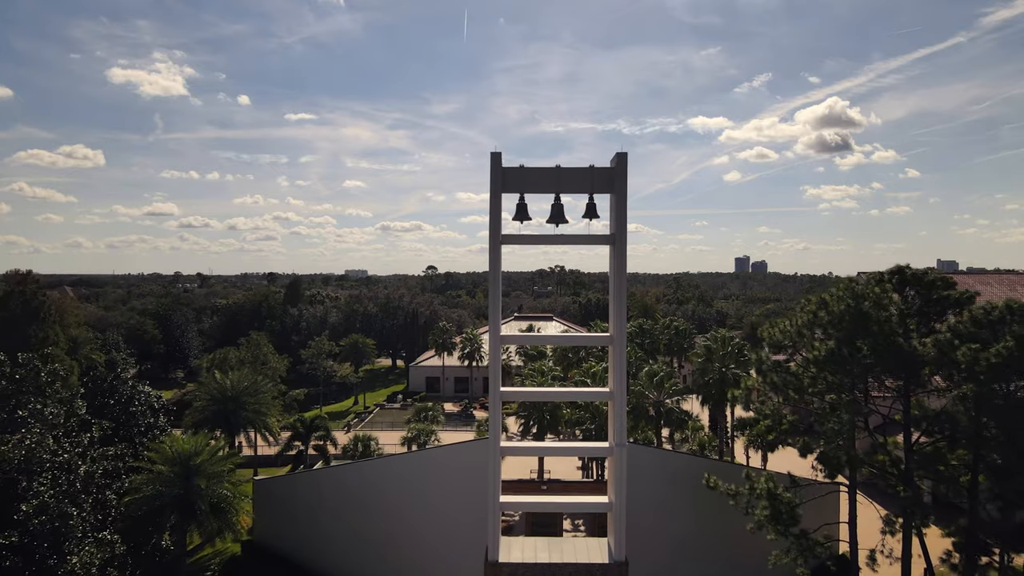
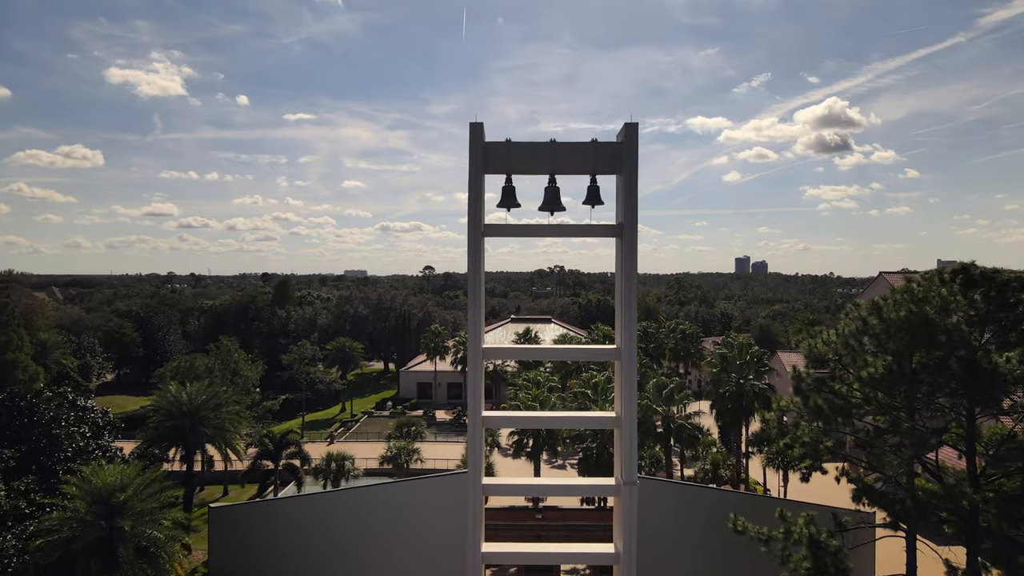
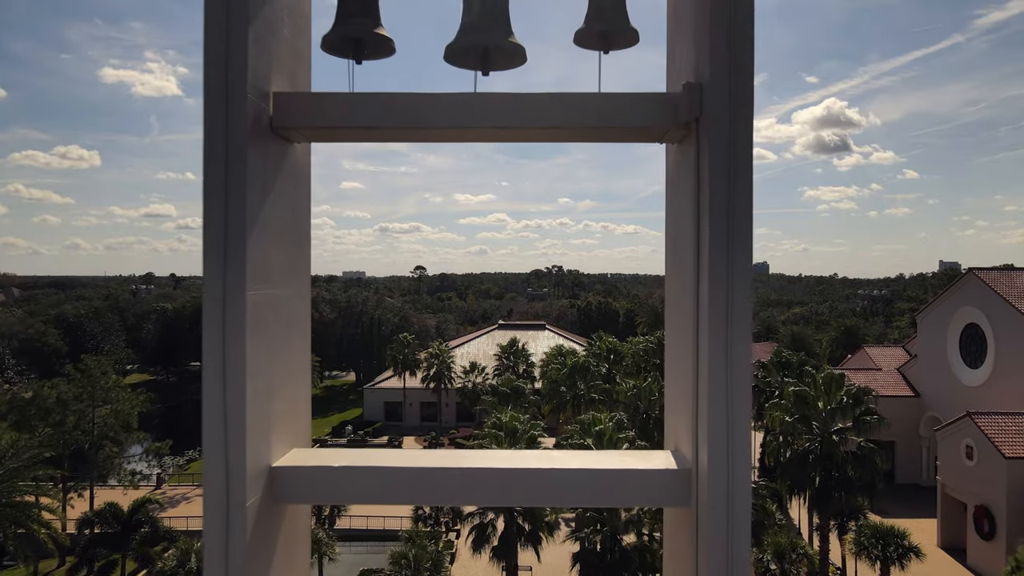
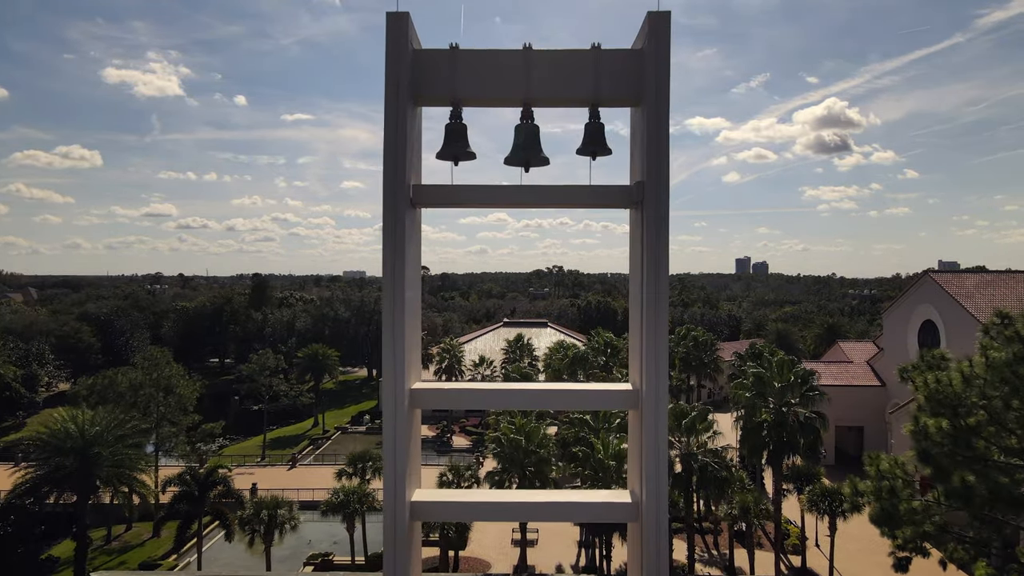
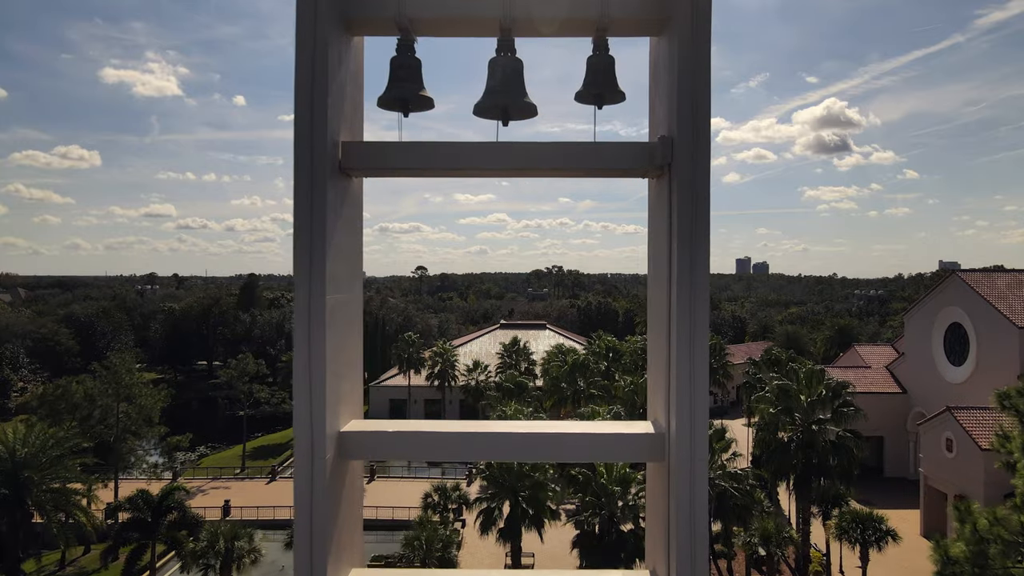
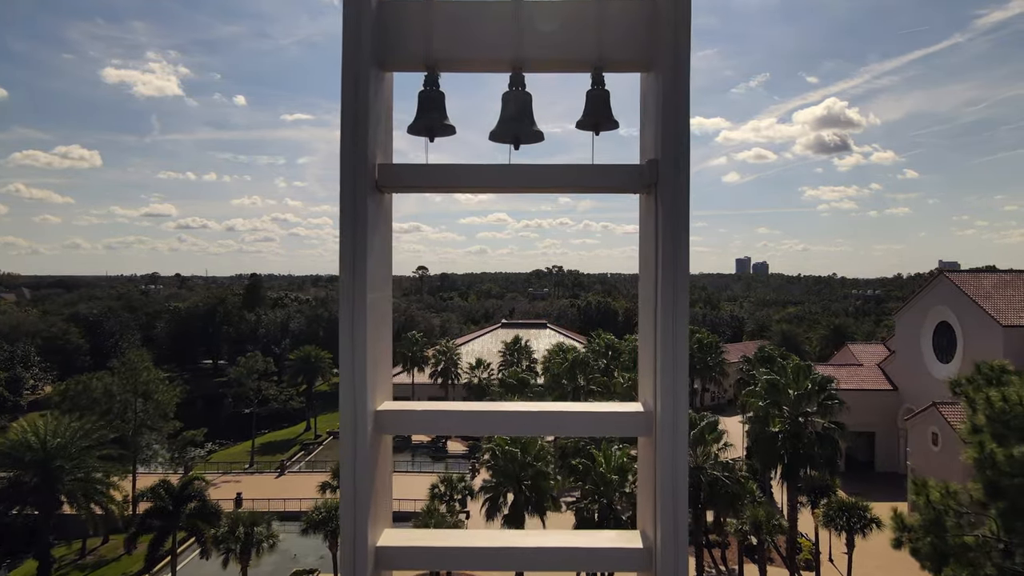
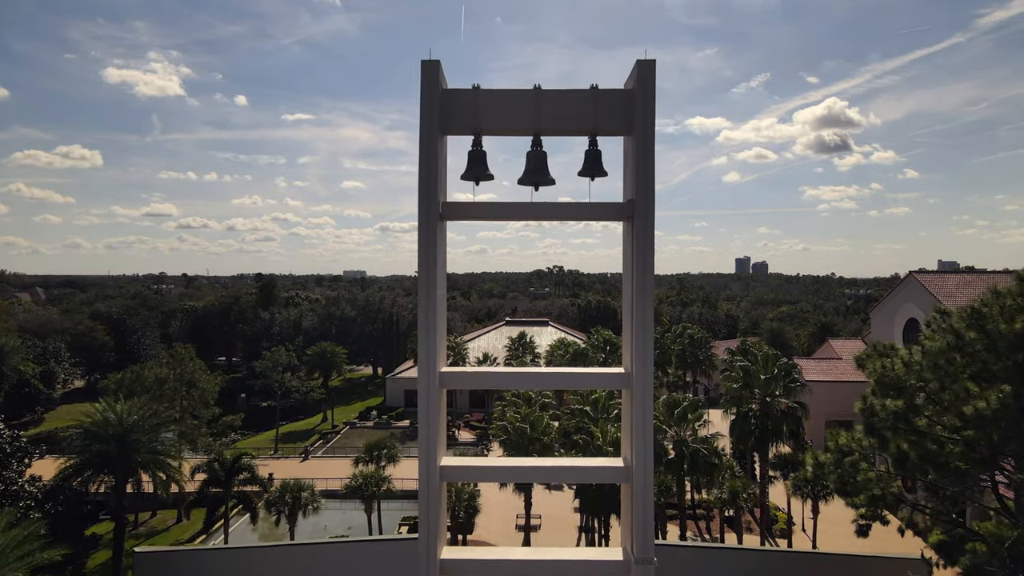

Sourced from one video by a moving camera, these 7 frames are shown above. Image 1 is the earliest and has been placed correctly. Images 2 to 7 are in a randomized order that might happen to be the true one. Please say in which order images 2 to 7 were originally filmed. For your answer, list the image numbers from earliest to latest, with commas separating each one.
2, 7, 4, 6, 5, 3
